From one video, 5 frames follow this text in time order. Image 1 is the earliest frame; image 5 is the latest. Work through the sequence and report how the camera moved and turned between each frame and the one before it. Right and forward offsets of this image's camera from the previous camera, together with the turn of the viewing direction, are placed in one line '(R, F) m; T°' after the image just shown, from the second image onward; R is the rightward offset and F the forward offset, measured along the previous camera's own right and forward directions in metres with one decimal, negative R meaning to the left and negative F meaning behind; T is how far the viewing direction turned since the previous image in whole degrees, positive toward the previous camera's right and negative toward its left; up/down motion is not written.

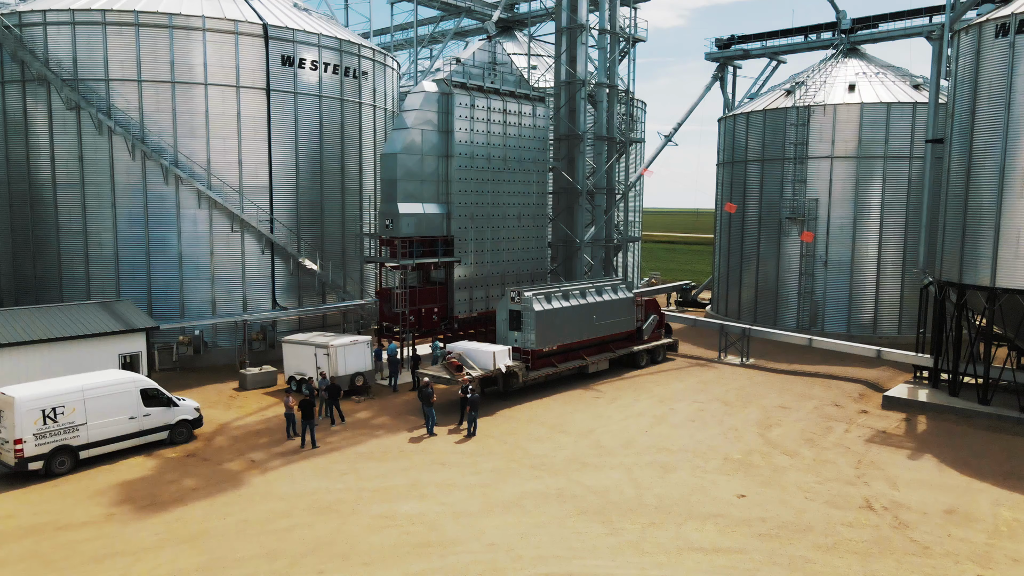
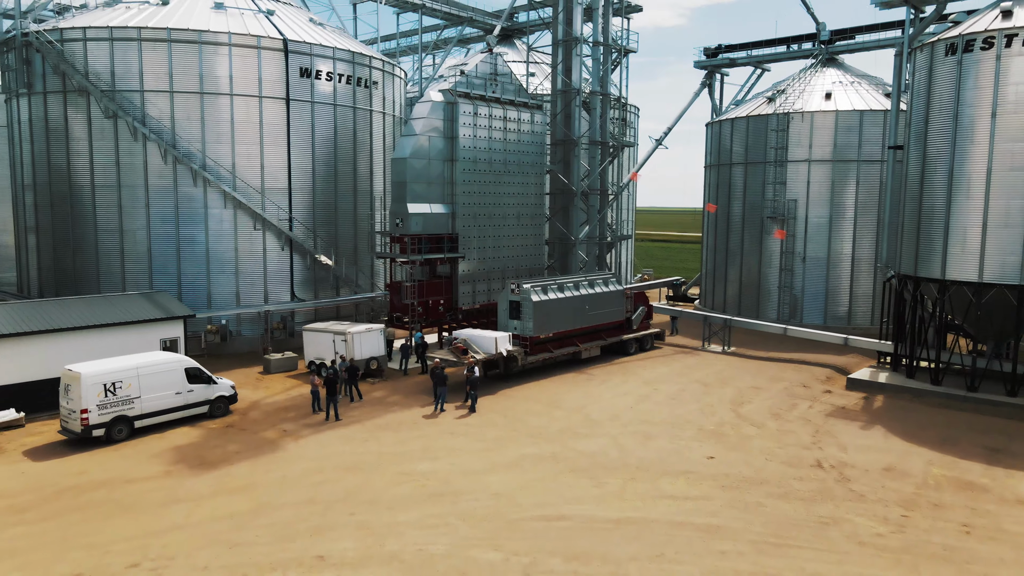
(0.0, -2.6) m; 0°
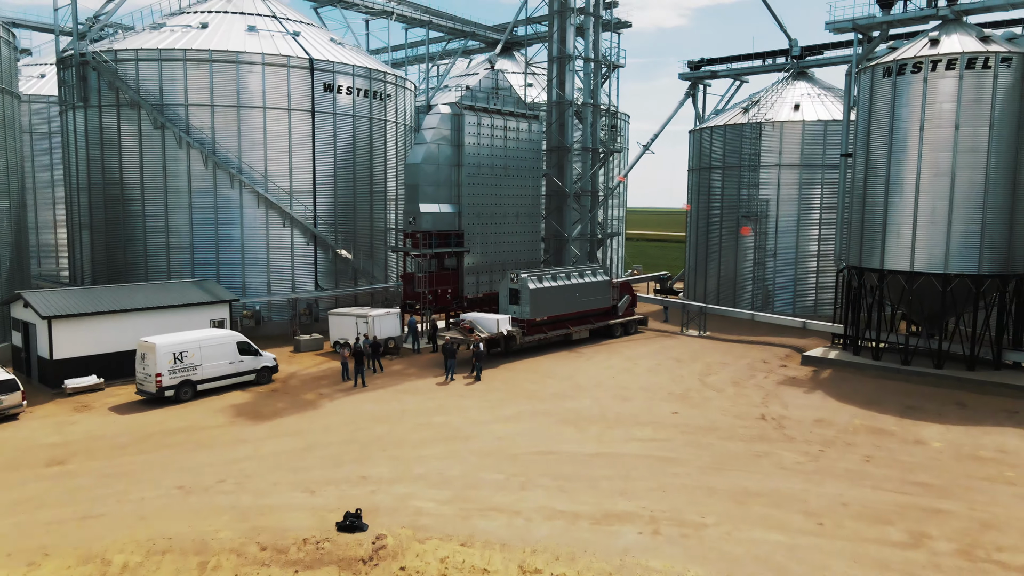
(0.0, -4.2) m; 0°
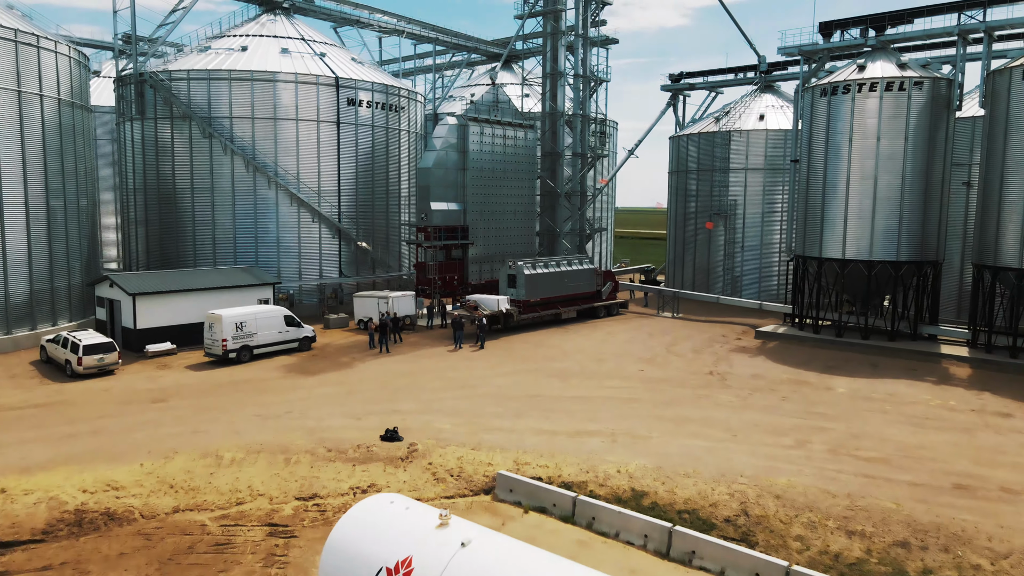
(+0.1, -5.7) m; 0°
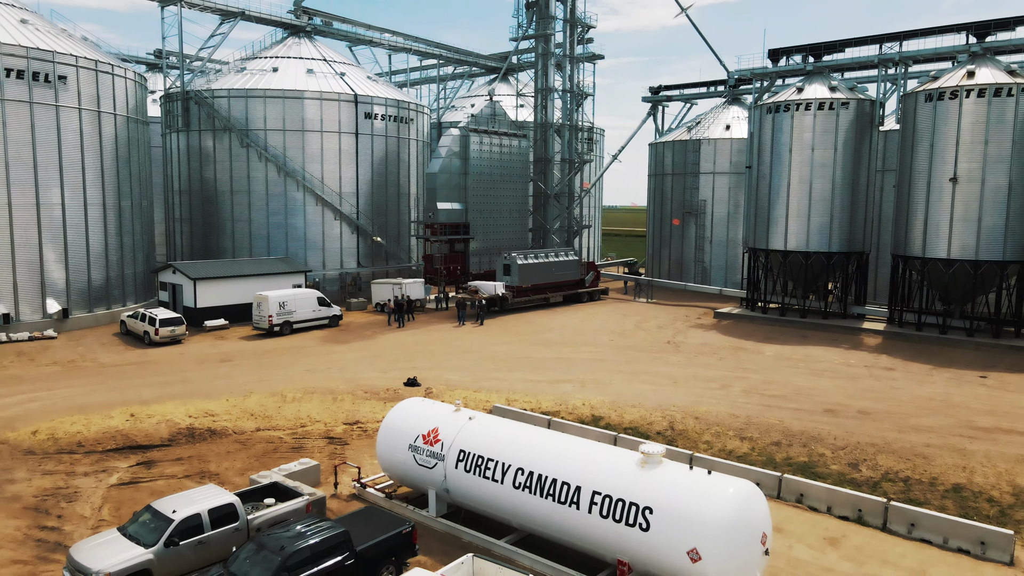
(+0.2, -6.5) m; 0°
